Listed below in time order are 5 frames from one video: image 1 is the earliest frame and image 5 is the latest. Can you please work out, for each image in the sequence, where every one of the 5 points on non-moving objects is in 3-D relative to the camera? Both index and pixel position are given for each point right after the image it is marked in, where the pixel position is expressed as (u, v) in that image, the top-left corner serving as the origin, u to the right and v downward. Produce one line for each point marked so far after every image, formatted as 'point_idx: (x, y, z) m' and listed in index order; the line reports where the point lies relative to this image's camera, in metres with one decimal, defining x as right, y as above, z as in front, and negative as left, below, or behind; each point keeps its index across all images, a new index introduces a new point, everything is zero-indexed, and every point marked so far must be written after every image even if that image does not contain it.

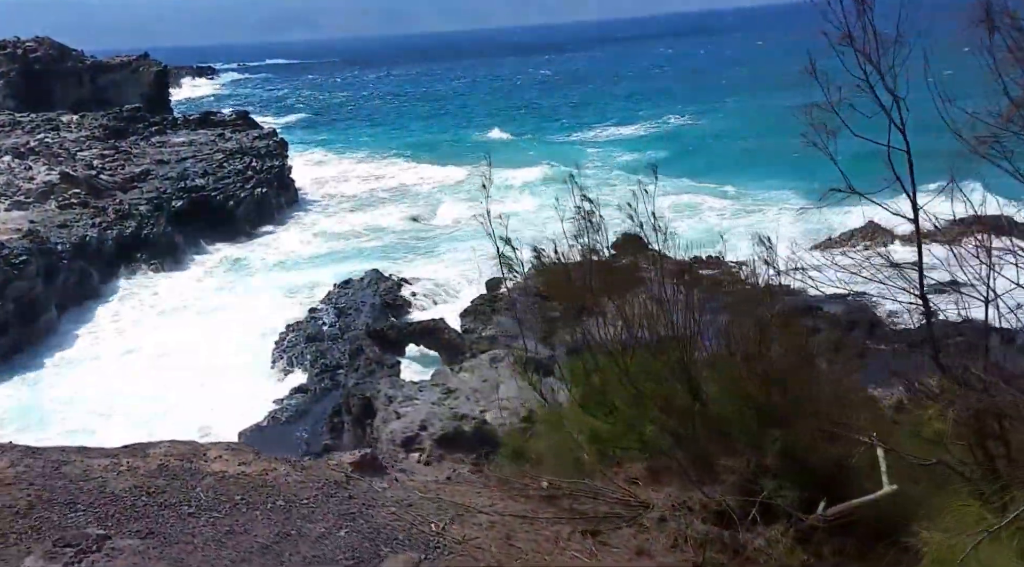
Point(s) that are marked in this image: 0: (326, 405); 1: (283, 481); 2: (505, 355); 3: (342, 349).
0: (-3.4, -2.1, +16.5) m
1: (-1.9, -1.8, +8.1) m
2: (-0.2, -1.2, +15.8) m
3: (-3.4, -1.3, +18.2) m
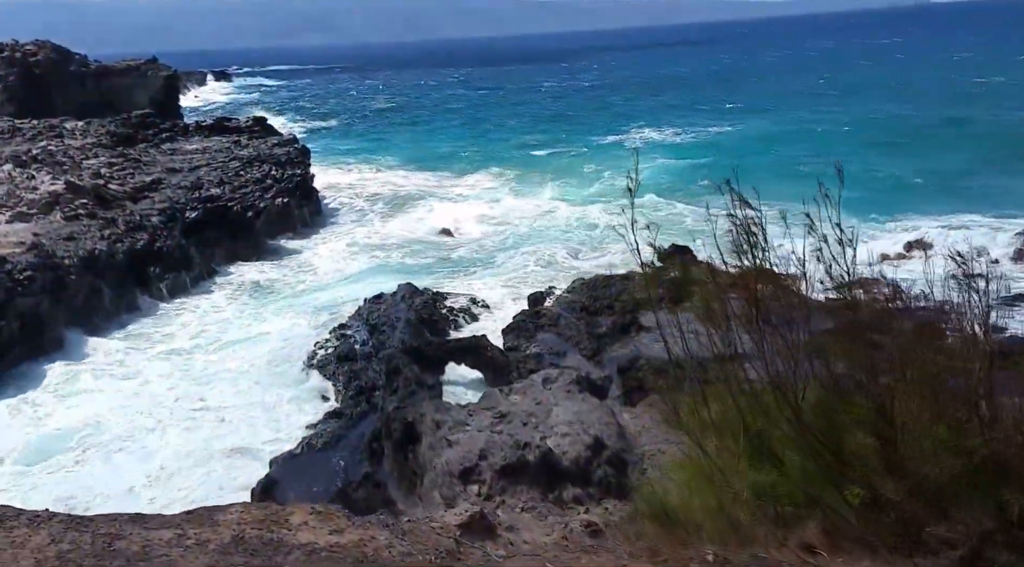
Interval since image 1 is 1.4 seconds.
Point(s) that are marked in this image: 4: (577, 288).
0: (-2.4, -2.4, +15.1) m
1: (-0.9, -2.0, +6.8) m
2: (+0.8, -1.5, +14.4) m
3: (-2.5, -1.6, +16.9) m
4: (+1.4, -0.1, +19.5) m
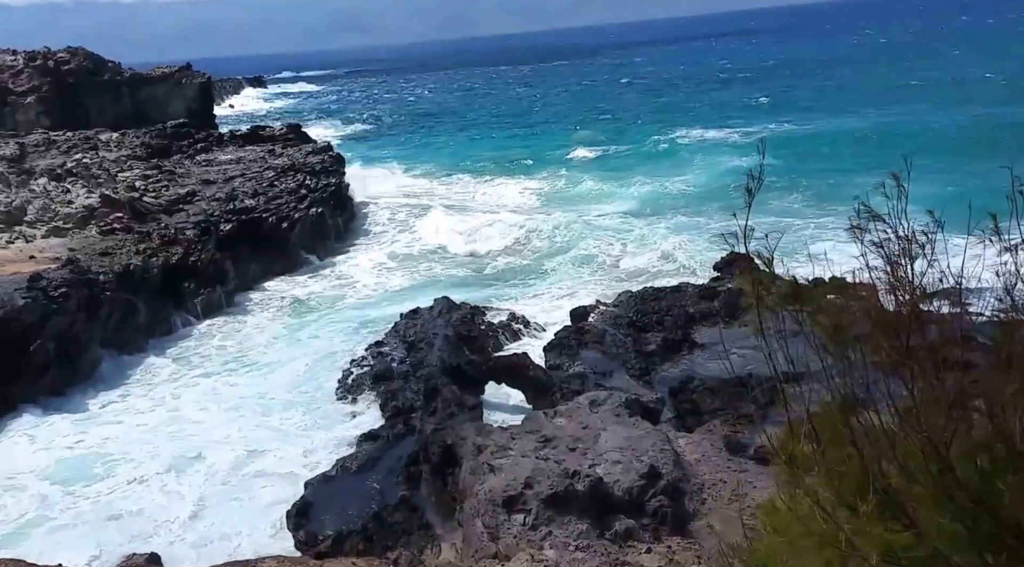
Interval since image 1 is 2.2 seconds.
0: (-1.7, -2.6, +14.4) m
1: (-0.5, -2.2, +6.0) m
2: (+1.4, -1.7, +13.6) m
3: (-1.7, -1.9, +16.1) m
4: (+2.2, -0.4, +18.6) m
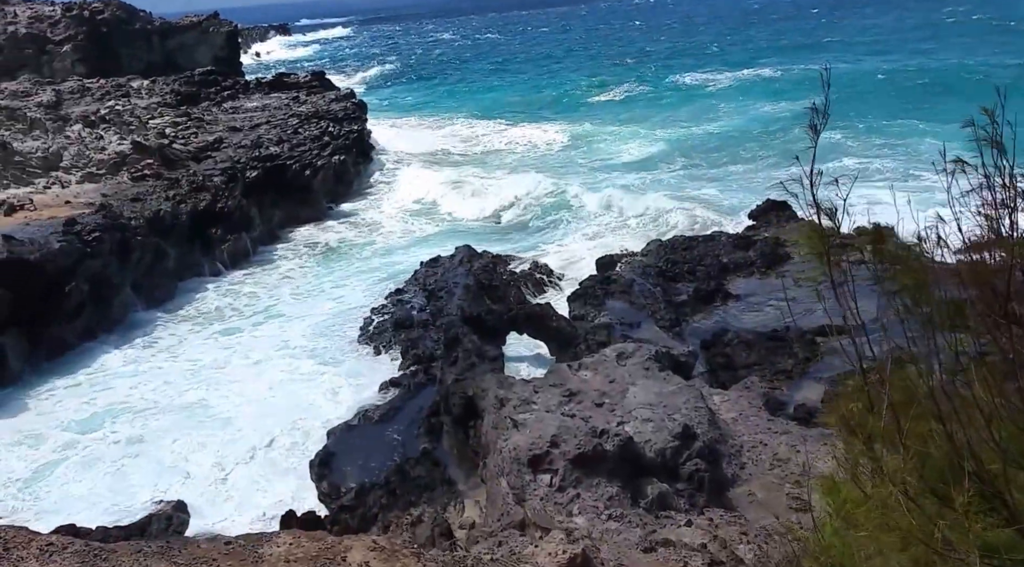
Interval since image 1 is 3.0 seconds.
0: (-1.4, -1.8, +14.2) m
1: (-0.5, -1.9, +5.7) m
2: (+1.7, -1.0, +13.1) m
3: (-1.3, -1.0, +15.8) m
4: (+2.7, +0.6, +18.1) m
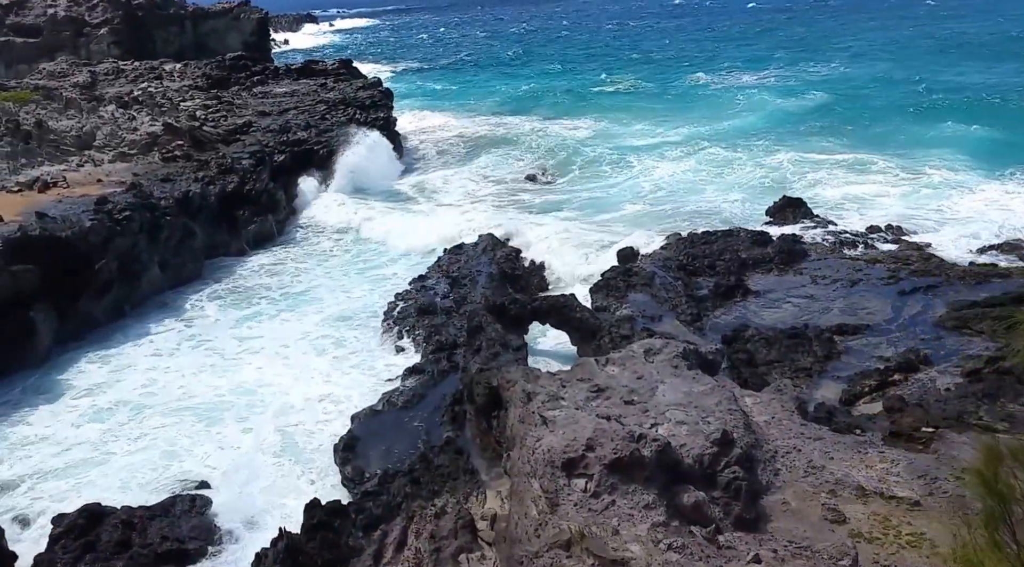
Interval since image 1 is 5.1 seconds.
0: (-1.1, -1.7, +14.4) m
1: (-0.4, -1.8, +5.9) m
2: (+2.0, -0.9, +13.3) m
3: (-0.9, -0.8, +16.1) m
4: (+3.2, +0.7, +18.2) m
